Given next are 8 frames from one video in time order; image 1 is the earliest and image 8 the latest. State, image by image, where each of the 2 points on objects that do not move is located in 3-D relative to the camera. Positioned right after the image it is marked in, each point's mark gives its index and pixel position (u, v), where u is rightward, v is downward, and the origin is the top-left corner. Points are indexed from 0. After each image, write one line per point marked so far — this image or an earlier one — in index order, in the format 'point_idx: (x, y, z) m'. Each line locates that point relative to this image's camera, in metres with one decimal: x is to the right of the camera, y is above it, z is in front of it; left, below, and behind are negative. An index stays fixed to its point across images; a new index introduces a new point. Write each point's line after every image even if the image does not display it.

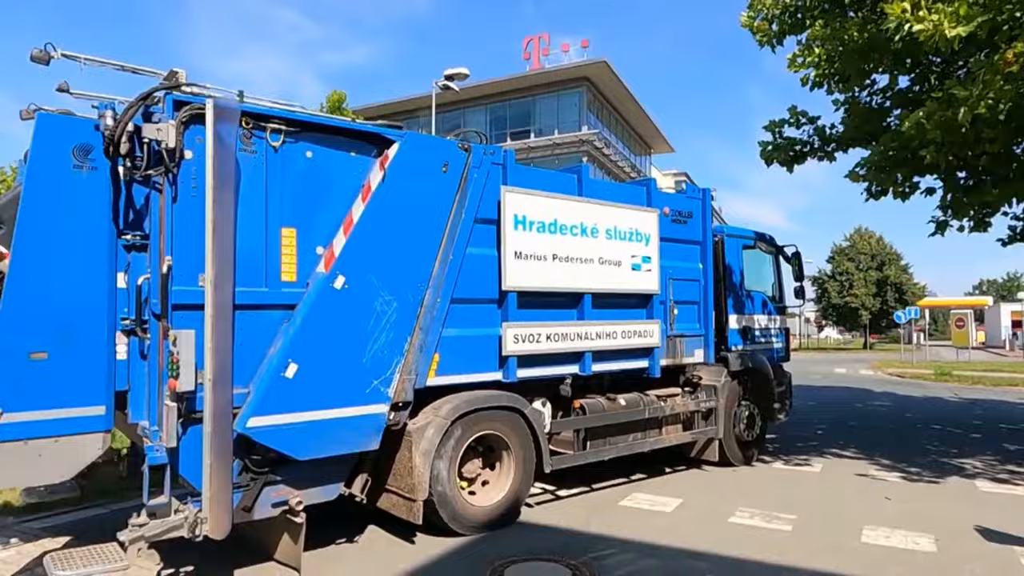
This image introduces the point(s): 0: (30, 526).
0: (-4.5, -2.2, +6.2) m
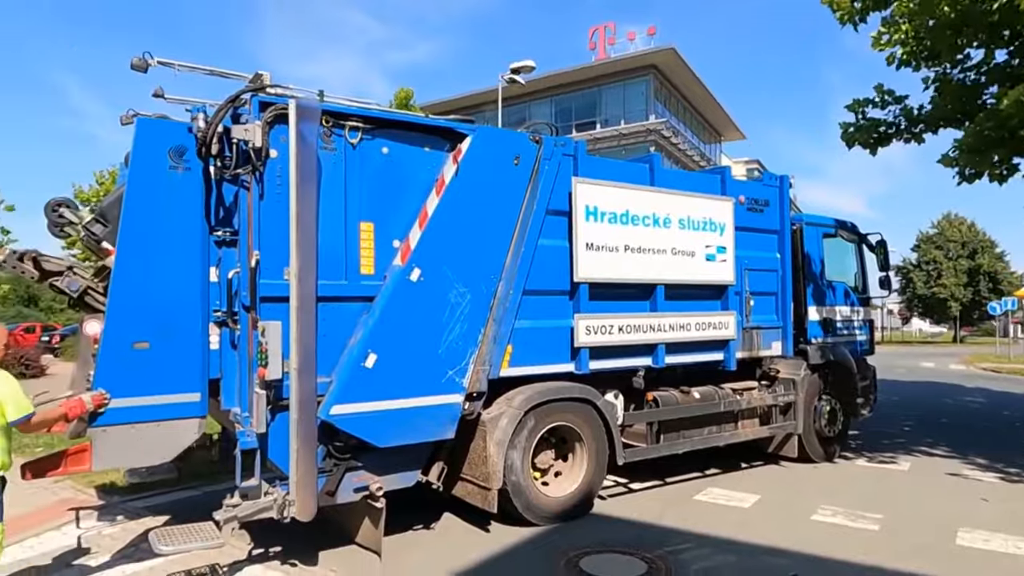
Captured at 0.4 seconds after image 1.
0: (-3.8, -2.2, +6.6) m
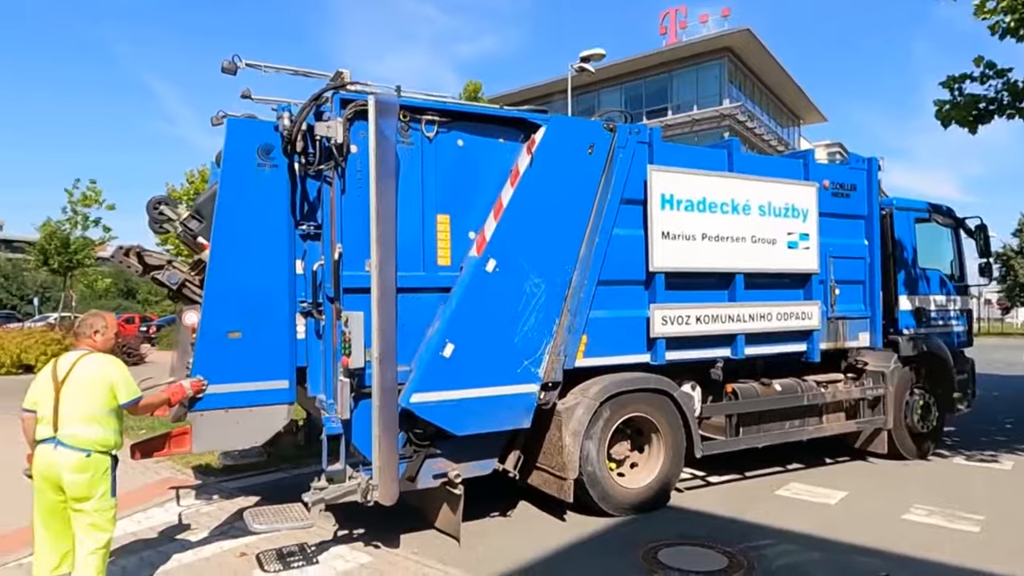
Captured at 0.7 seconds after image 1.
0: (-3.0, -2.1, +7.0) m
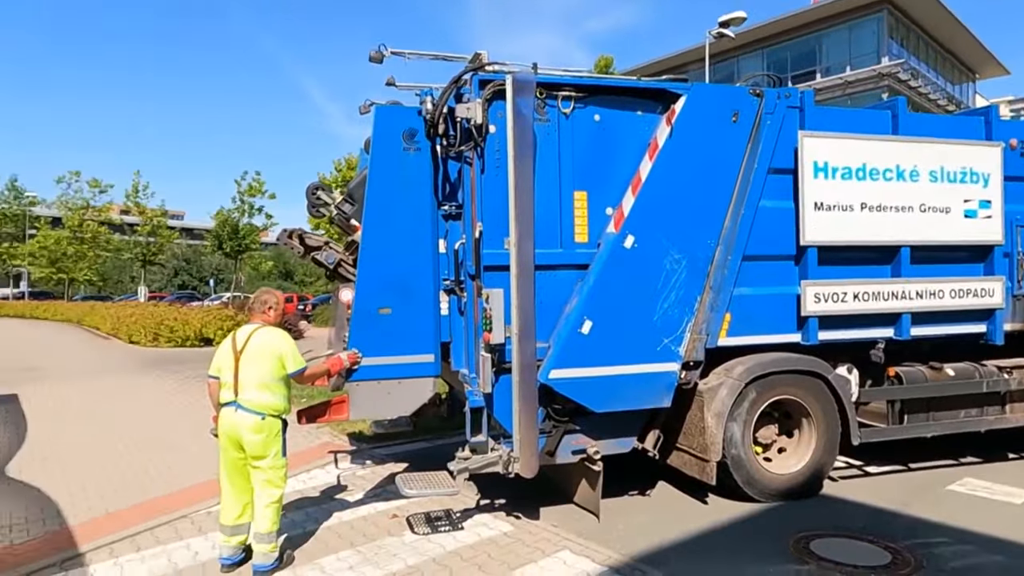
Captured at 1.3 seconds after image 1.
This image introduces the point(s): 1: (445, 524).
0: (-1.5, -1.8, +7.5) m
1: (-0.5, -1.9, +5.3) m
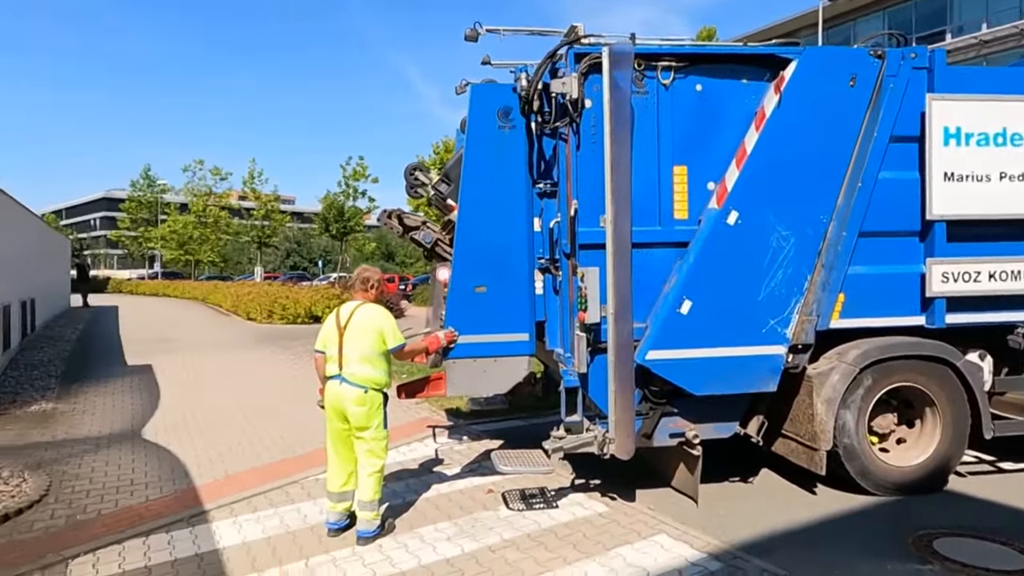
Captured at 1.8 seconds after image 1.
0: (-0.4, -1.6, +7.6) m
1: (+0.2, -1.7, +5.3) m
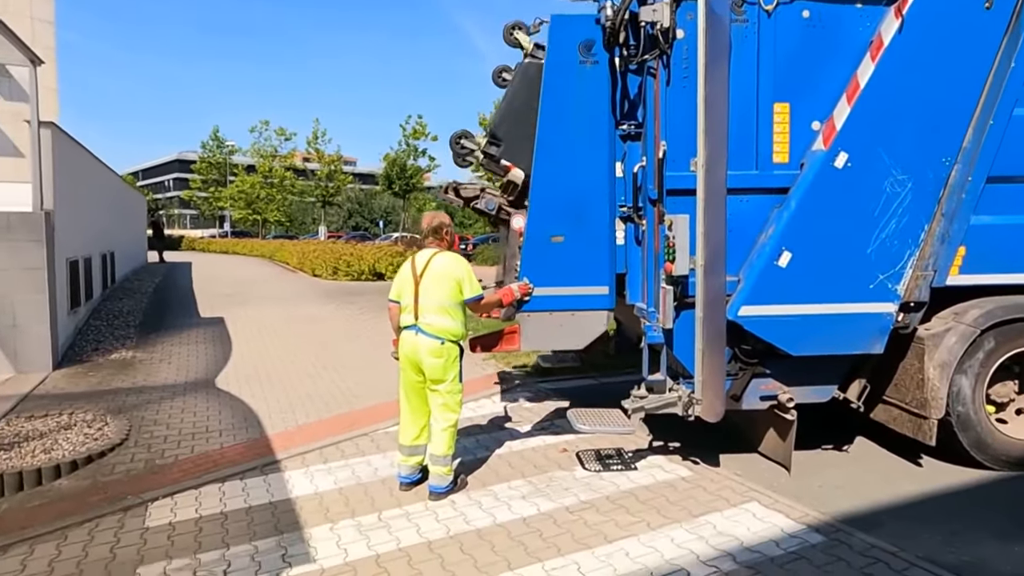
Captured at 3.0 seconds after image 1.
0: (+0.4, -1.1, +7.4) m
1: (+0.8, -1.3, +5.0) m
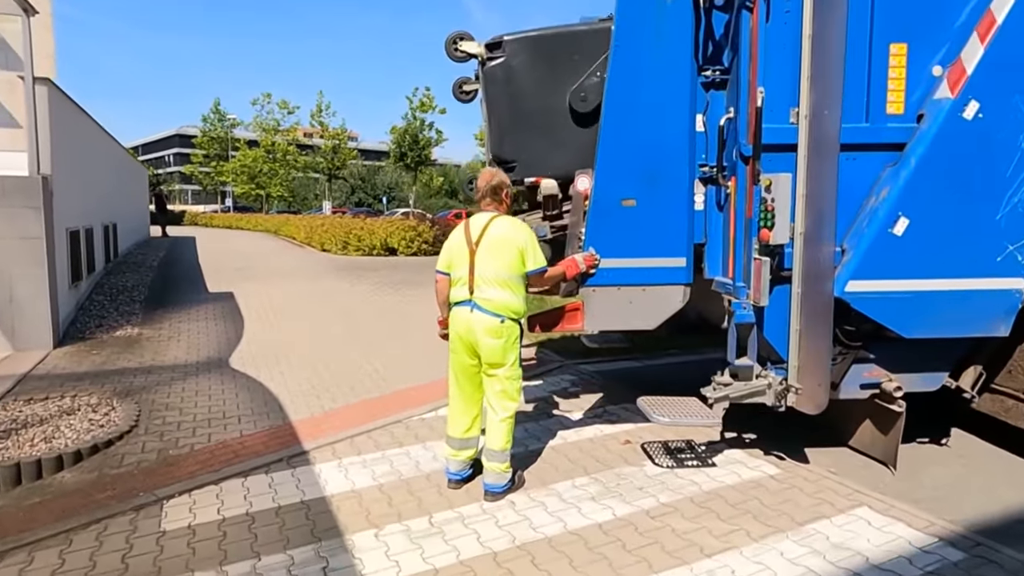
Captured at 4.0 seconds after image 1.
0: (+0.8, -0.8, +6.8) m
1: (+1.2, -1.1, +4.5) m
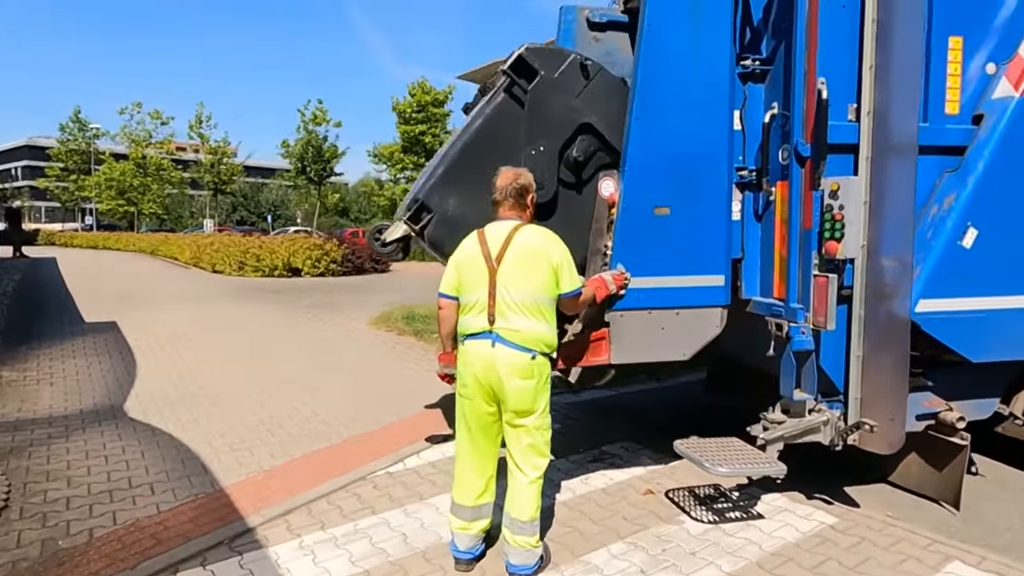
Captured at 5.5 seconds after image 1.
0: (+0.4, -1.0, +6.1) m
1: (+1.3, -1.3, +3.8) m
